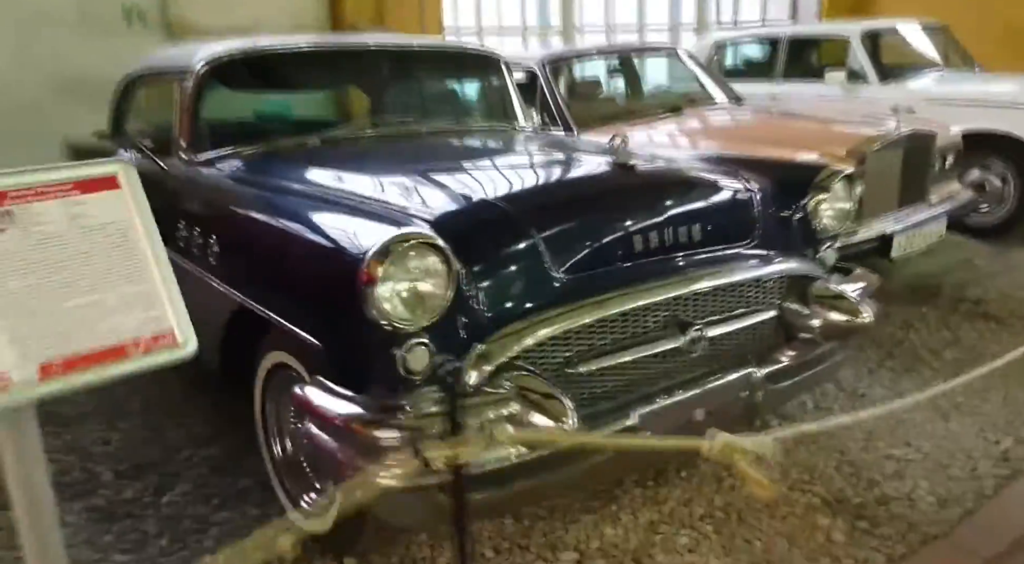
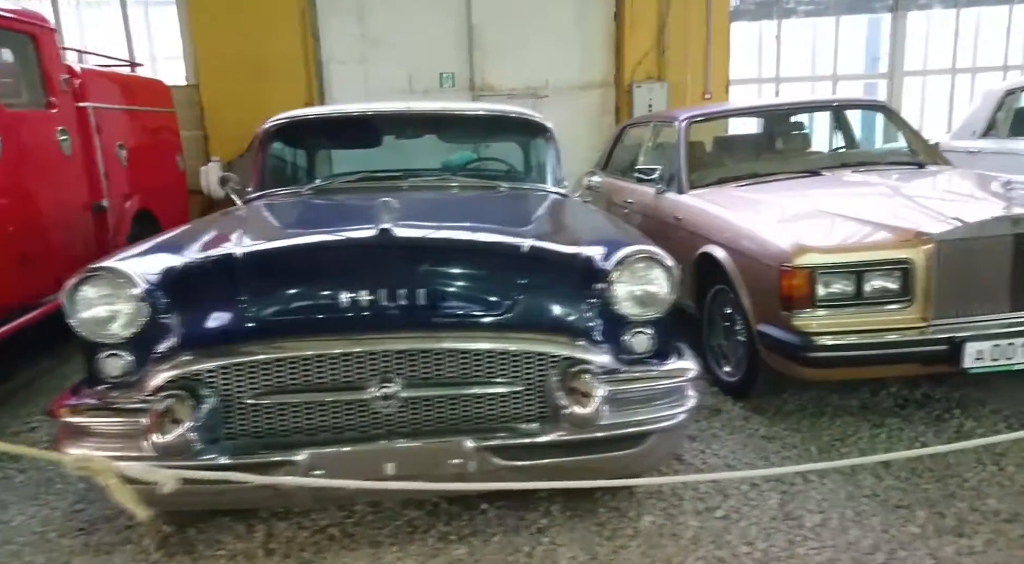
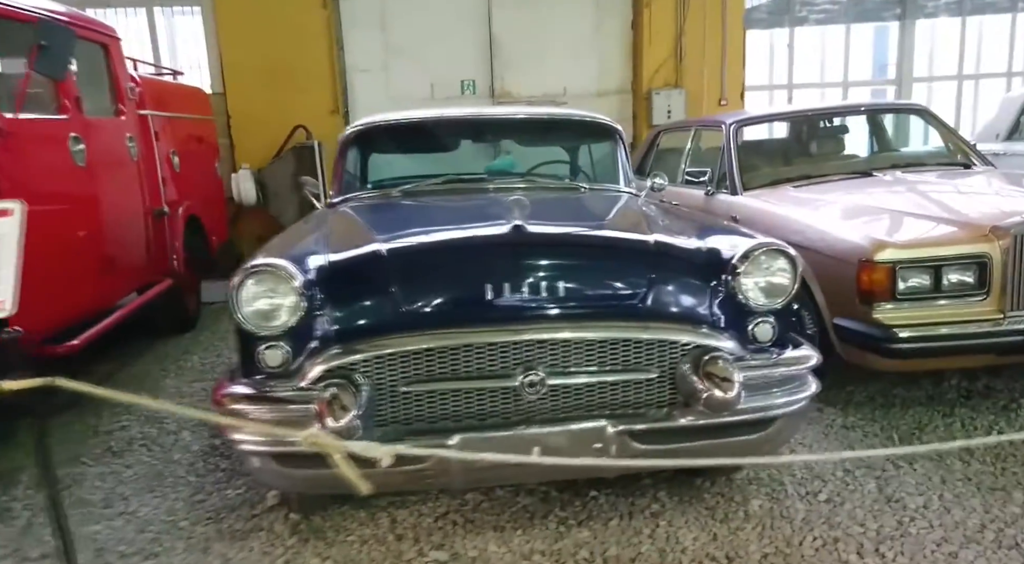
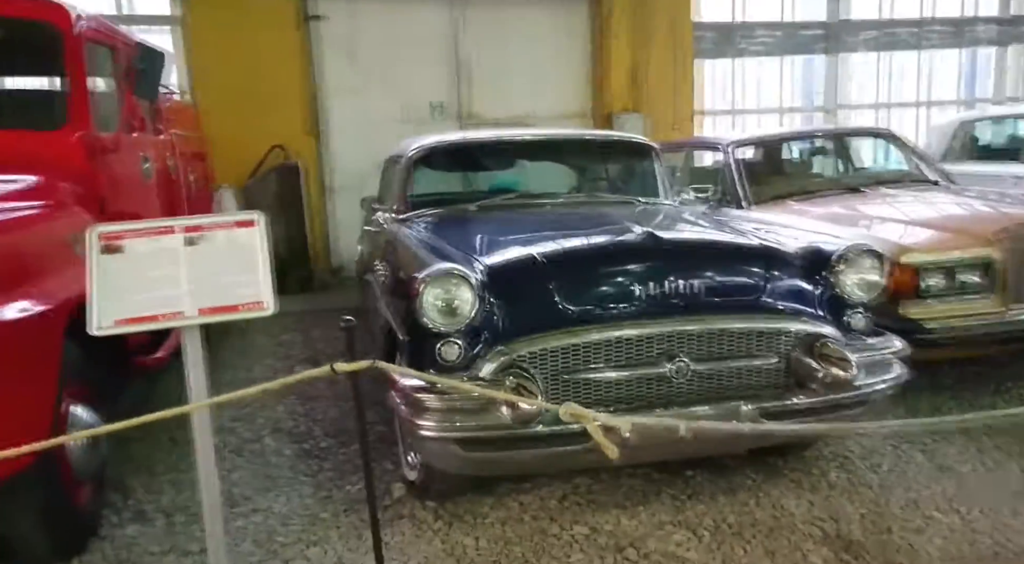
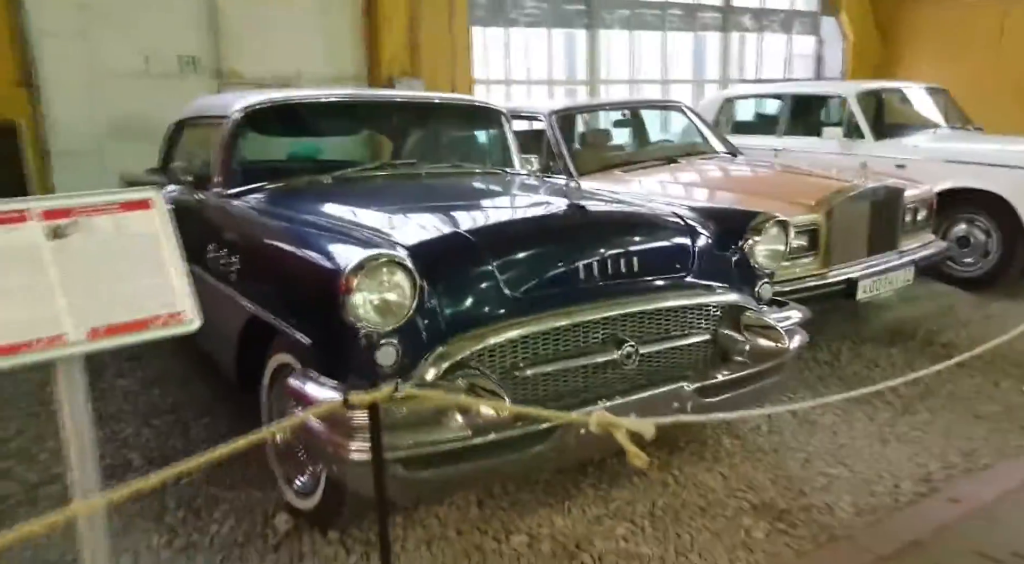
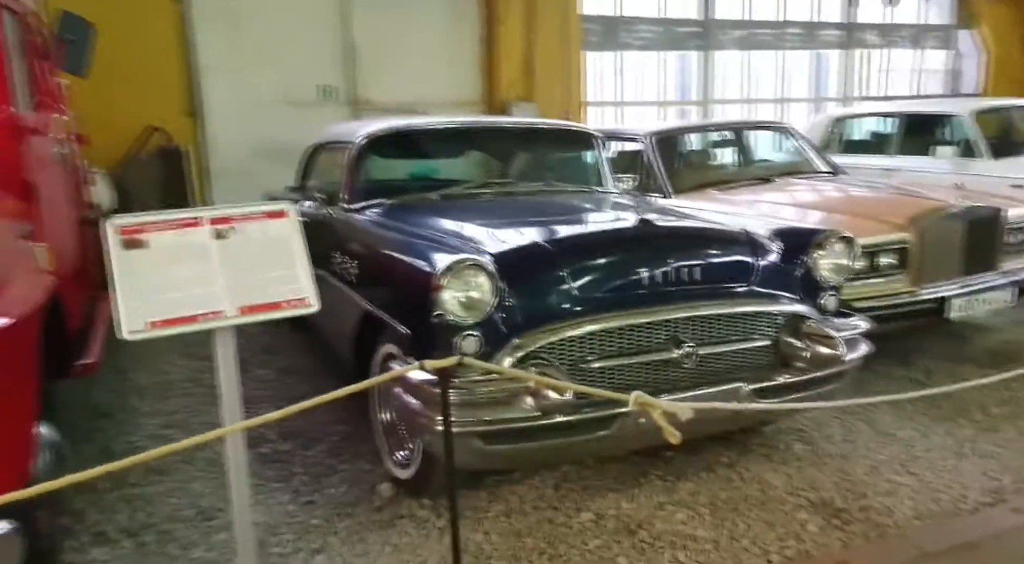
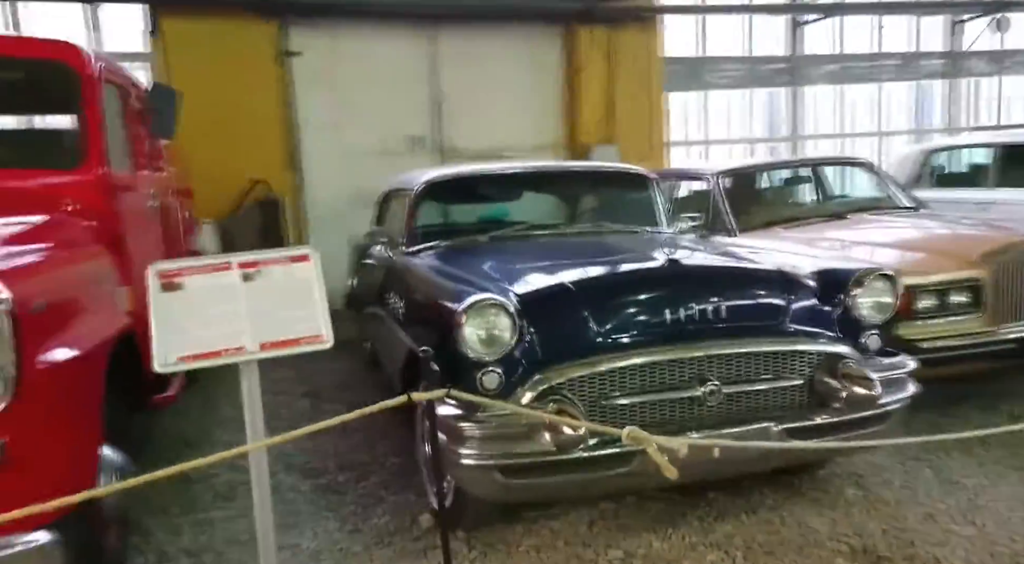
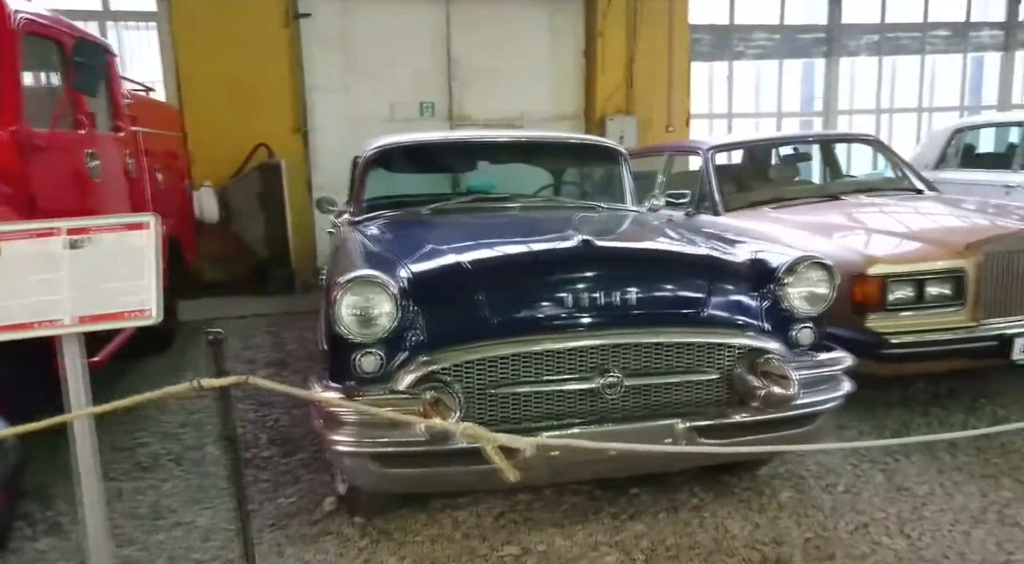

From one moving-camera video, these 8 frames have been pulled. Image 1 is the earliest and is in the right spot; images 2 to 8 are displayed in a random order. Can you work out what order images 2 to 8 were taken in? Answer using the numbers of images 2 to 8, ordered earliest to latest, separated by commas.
5, 6, 7, 4, 8, 3, 2
